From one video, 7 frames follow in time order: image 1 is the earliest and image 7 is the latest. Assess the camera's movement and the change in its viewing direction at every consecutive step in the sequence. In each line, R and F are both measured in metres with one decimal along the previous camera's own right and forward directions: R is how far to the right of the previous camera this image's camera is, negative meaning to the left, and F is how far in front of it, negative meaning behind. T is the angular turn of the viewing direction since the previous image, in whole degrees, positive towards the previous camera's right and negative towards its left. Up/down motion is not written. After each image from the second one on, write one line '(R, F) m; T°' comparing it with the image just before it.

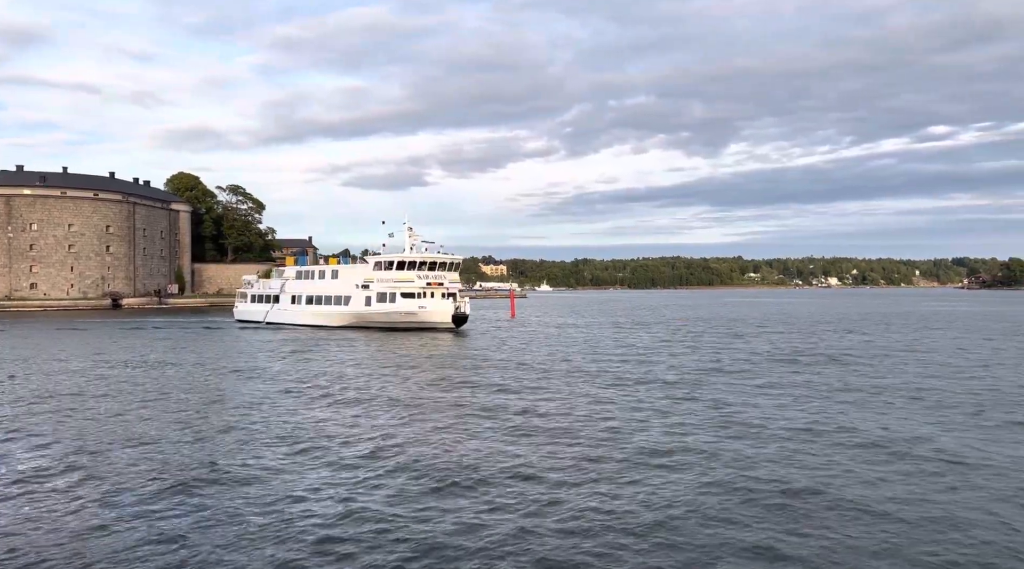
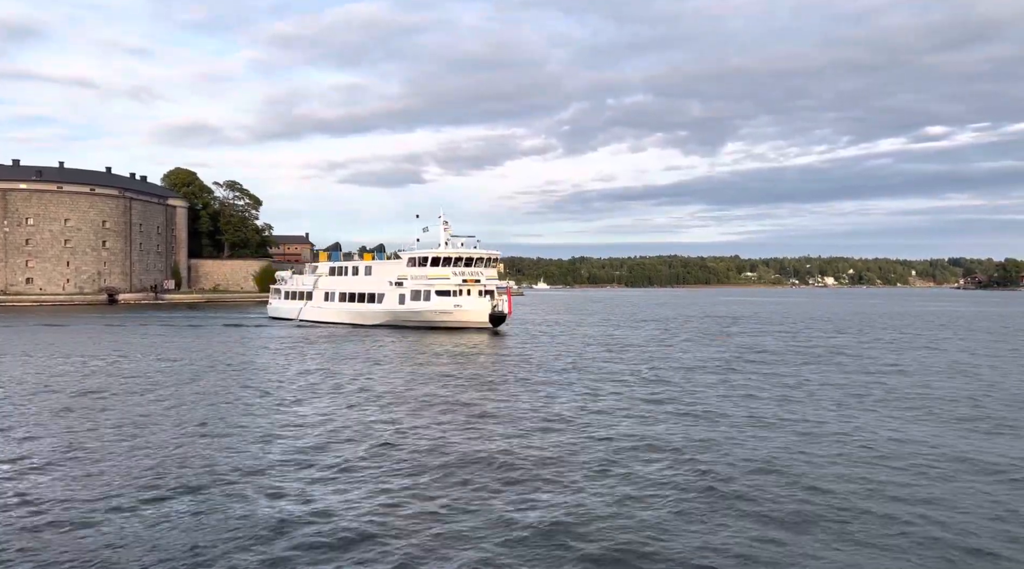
(-2.0, +2.1) m; 0°
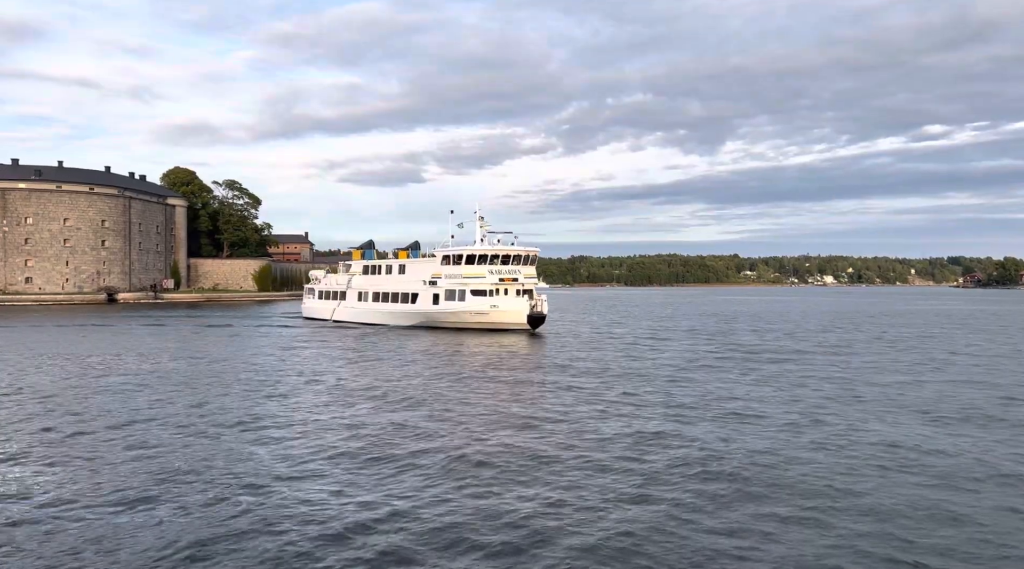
(-1.7, +2.1) m; 0°
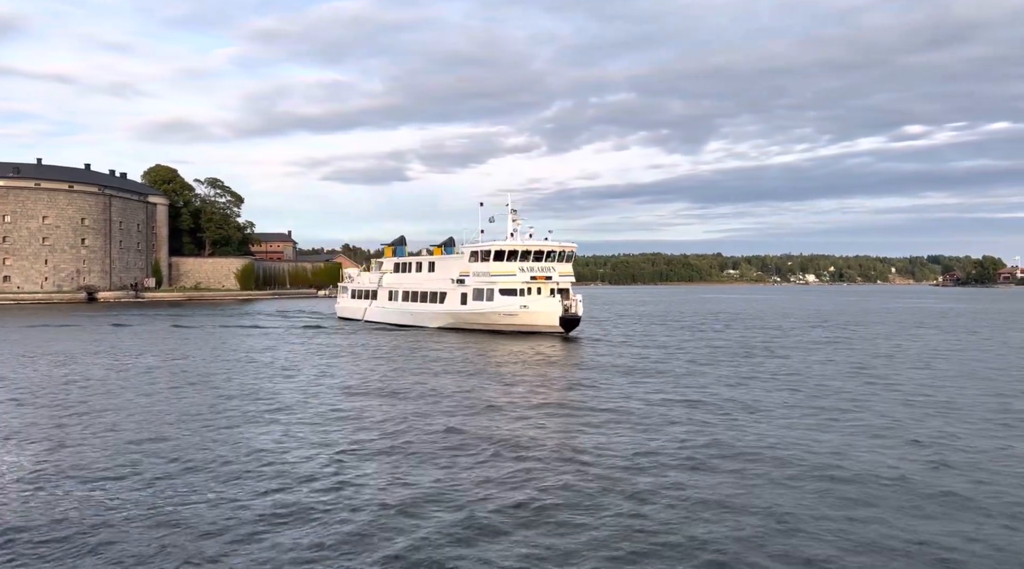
(-1.9, +1.9) m; +1°
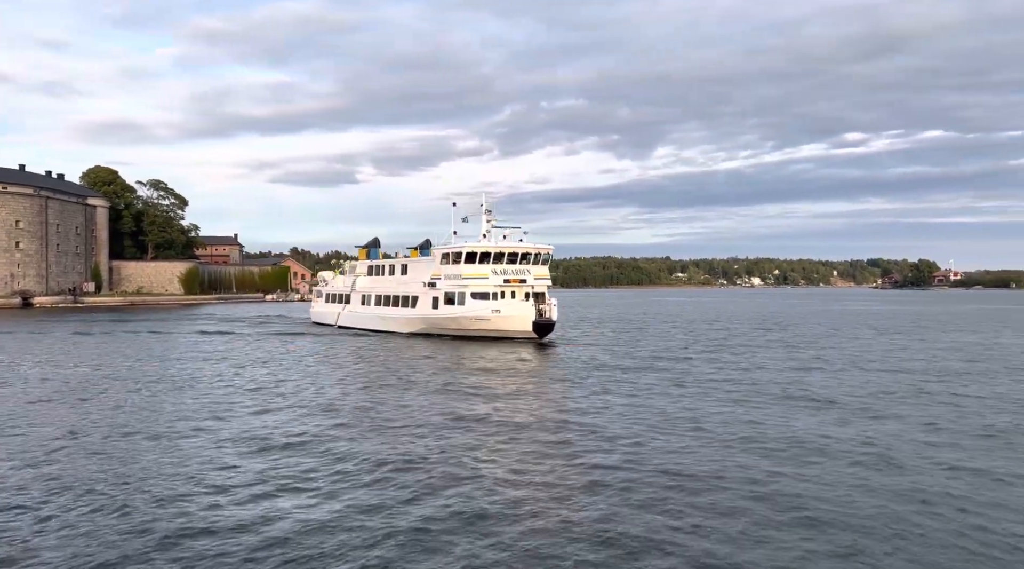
(-0.8, +0.7) m; +3°
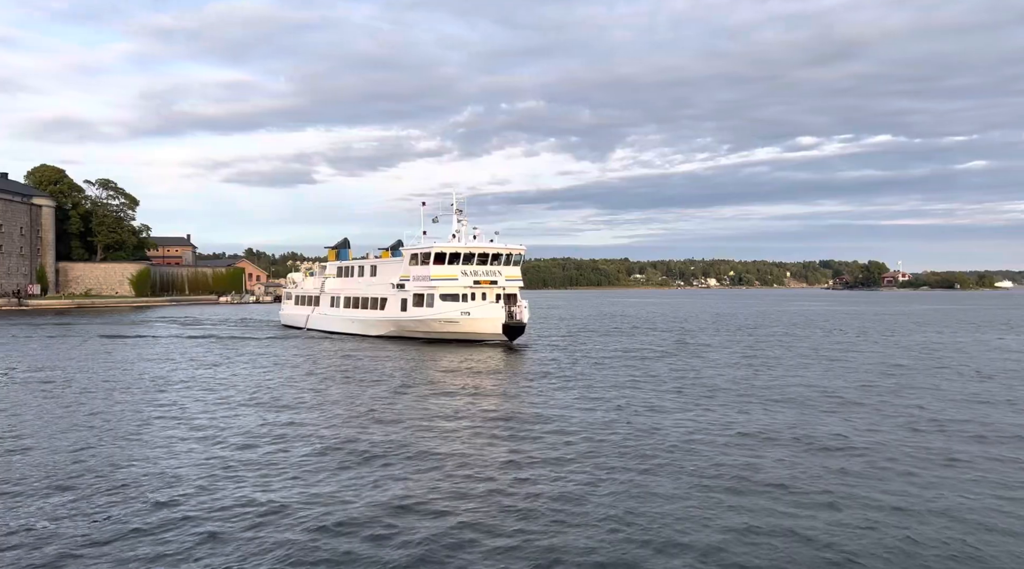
(-0.4, +0.3) m; +3°
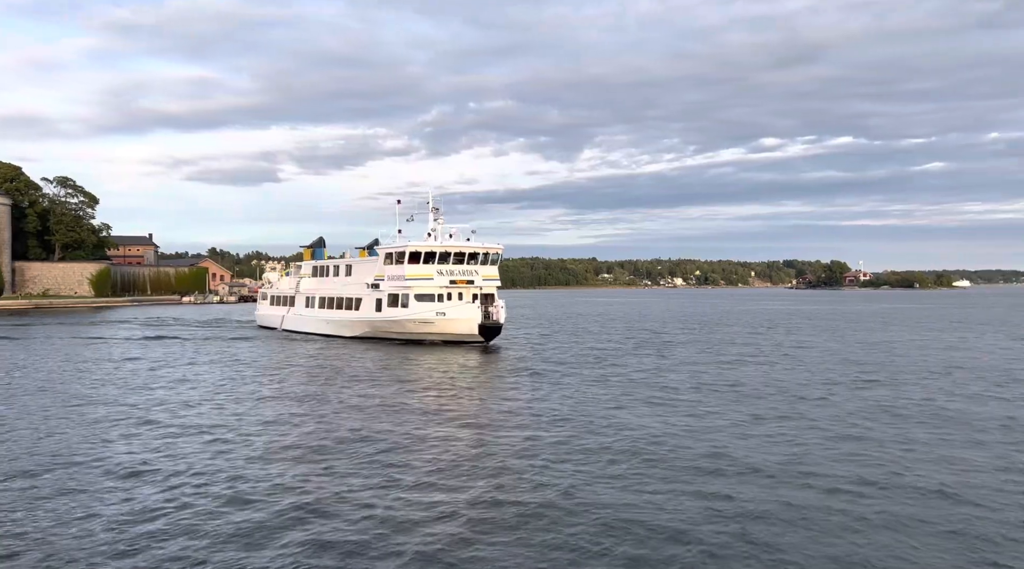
(-0.3, +0.2) m; +2°
